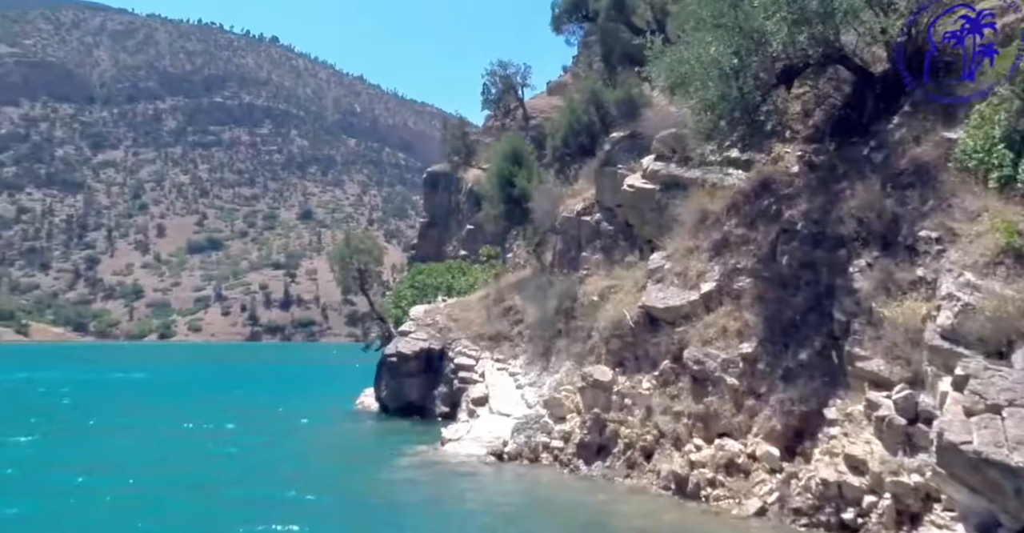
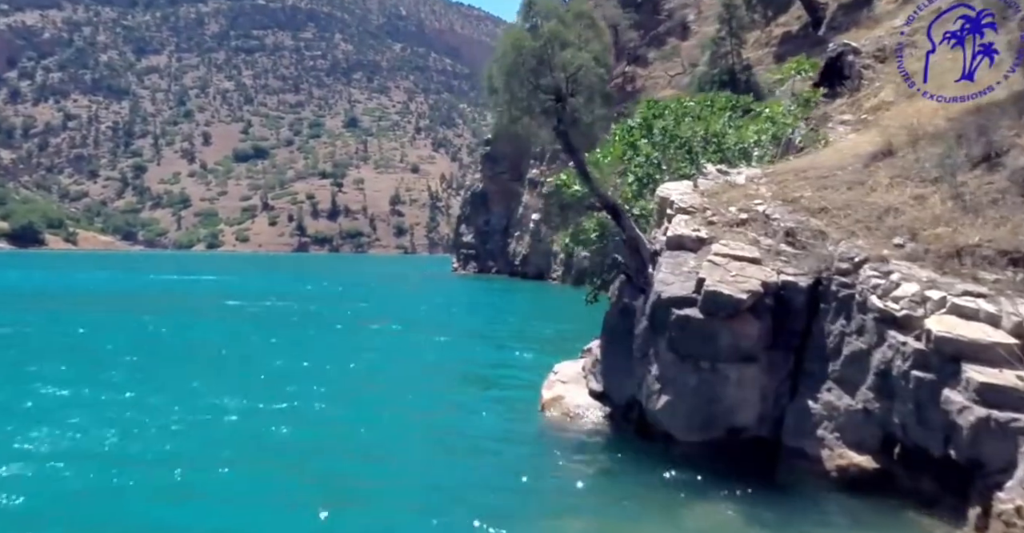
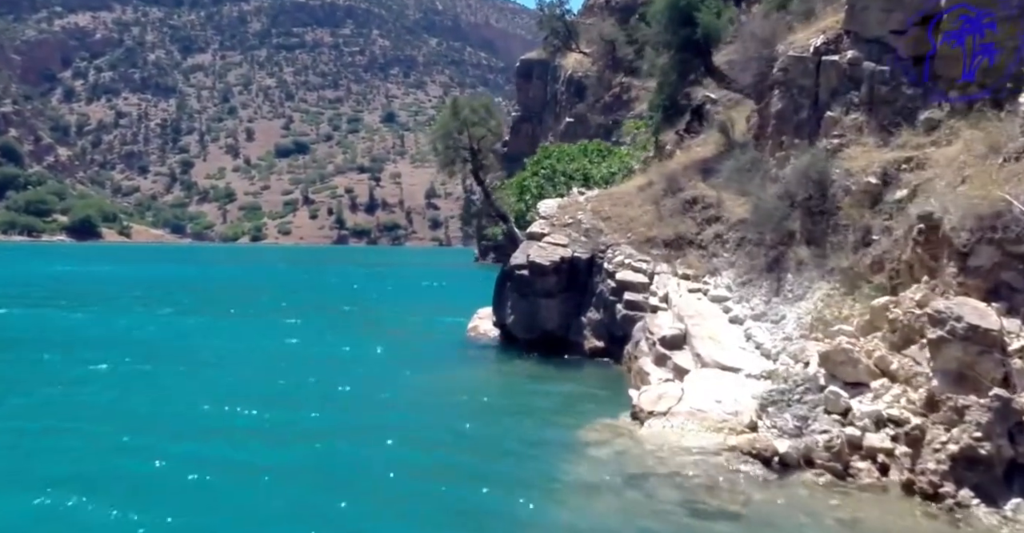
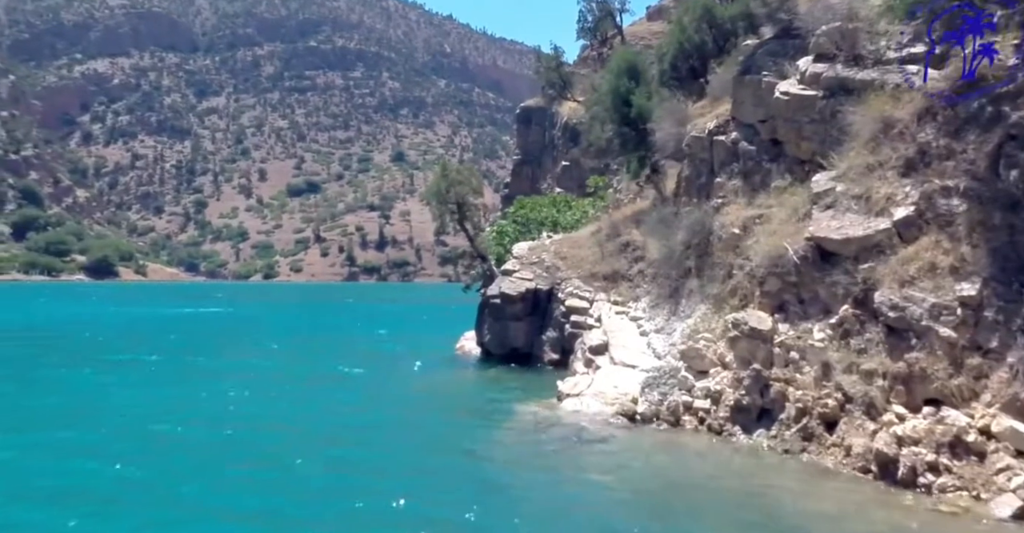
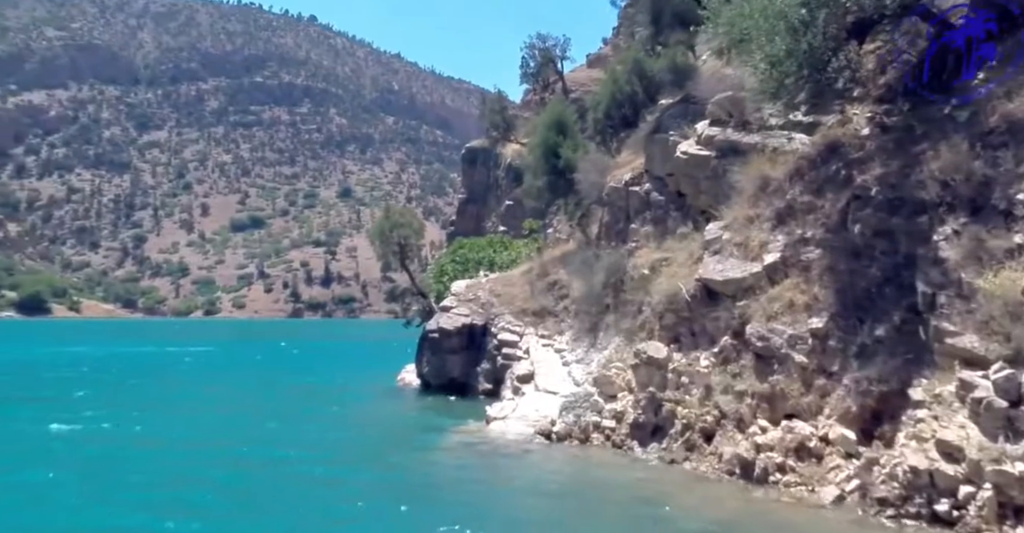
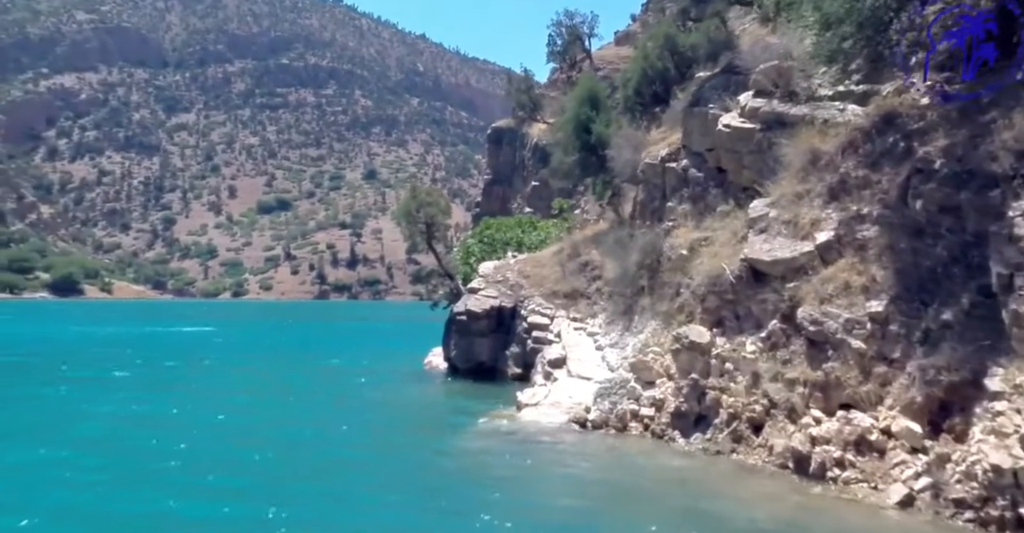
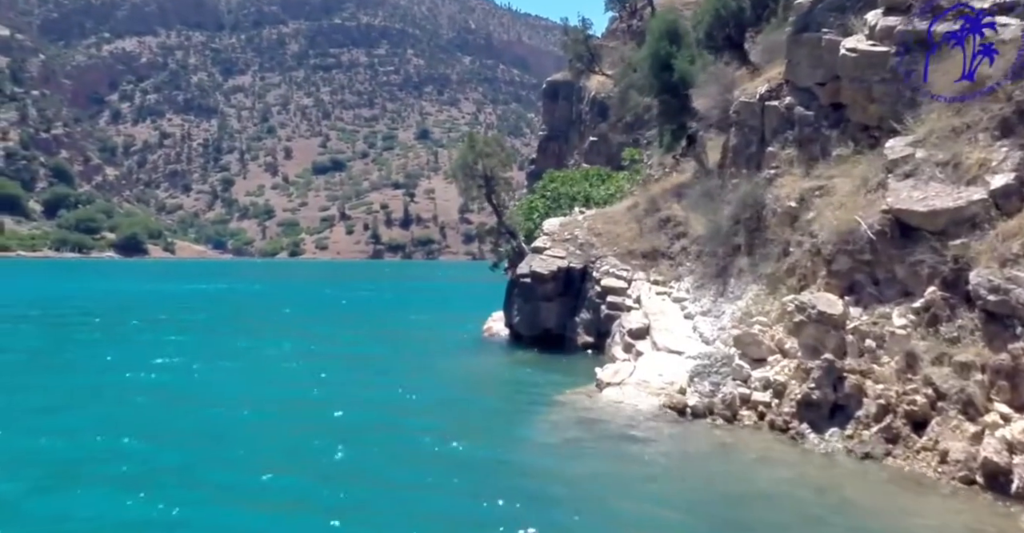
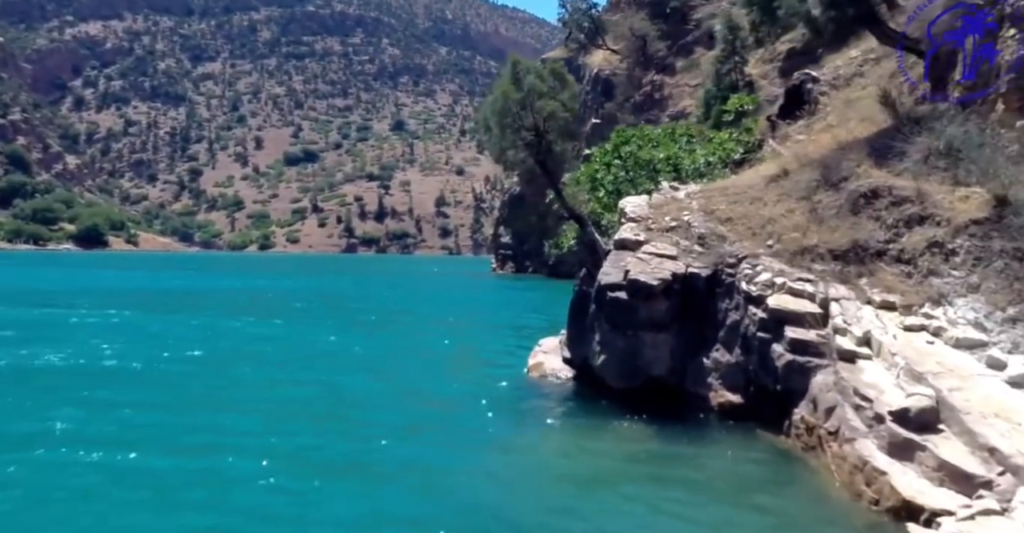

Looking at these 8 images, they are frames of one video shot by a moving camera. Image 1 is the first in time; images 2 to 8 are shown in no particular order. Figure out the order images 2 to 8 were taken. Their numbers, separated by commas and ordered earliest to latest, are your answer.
5, 6, 4, 7, 3, 8, 2
